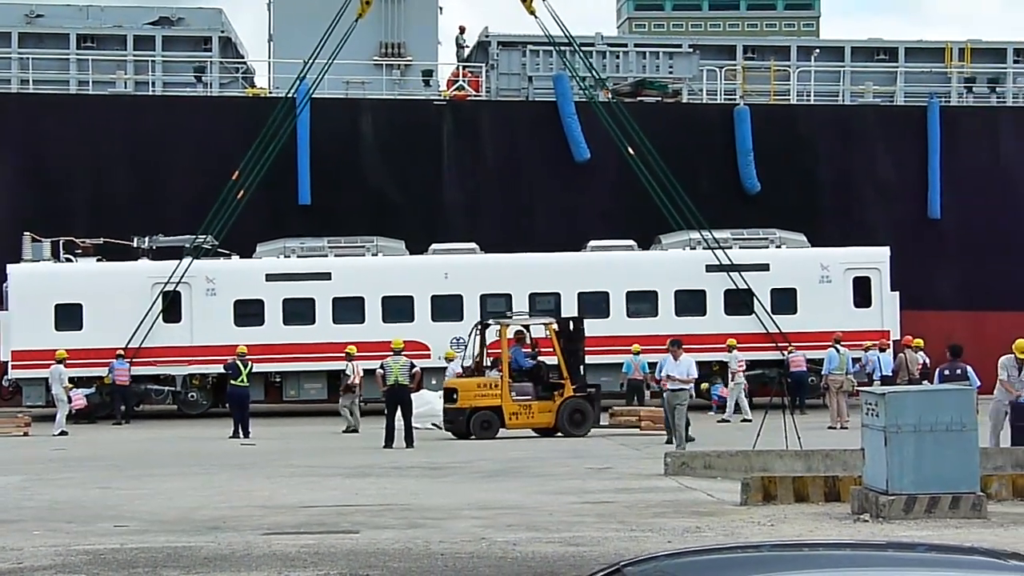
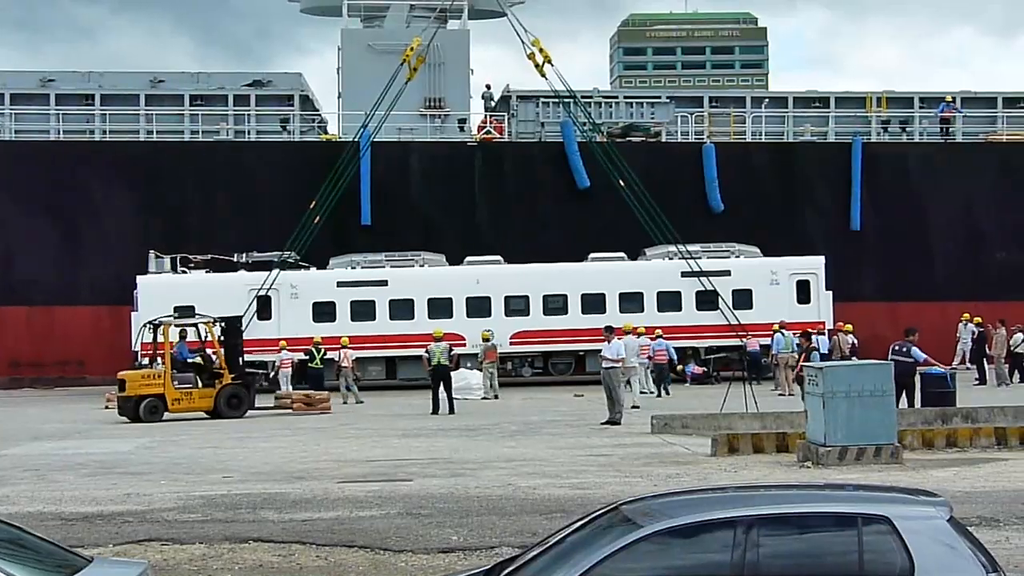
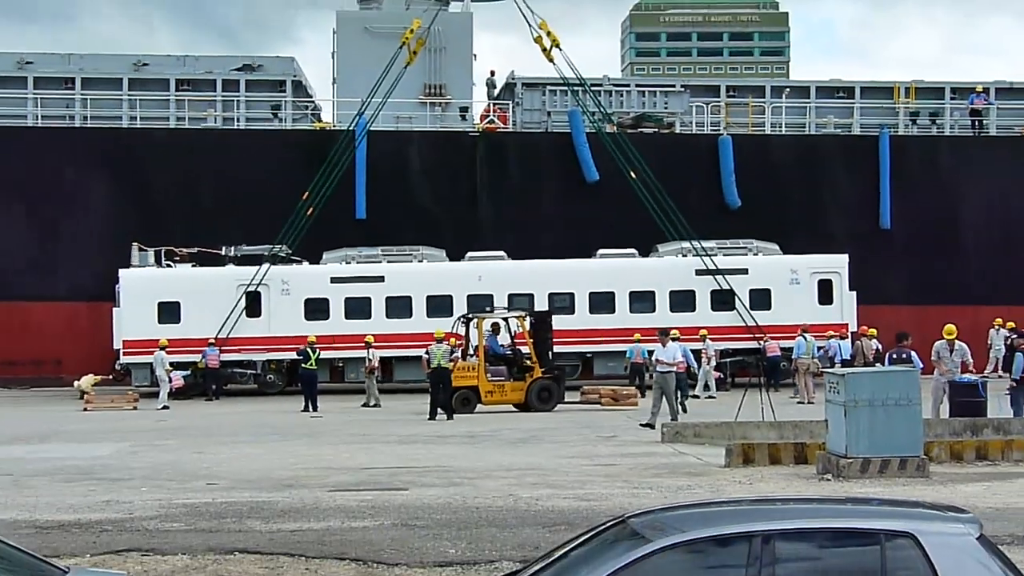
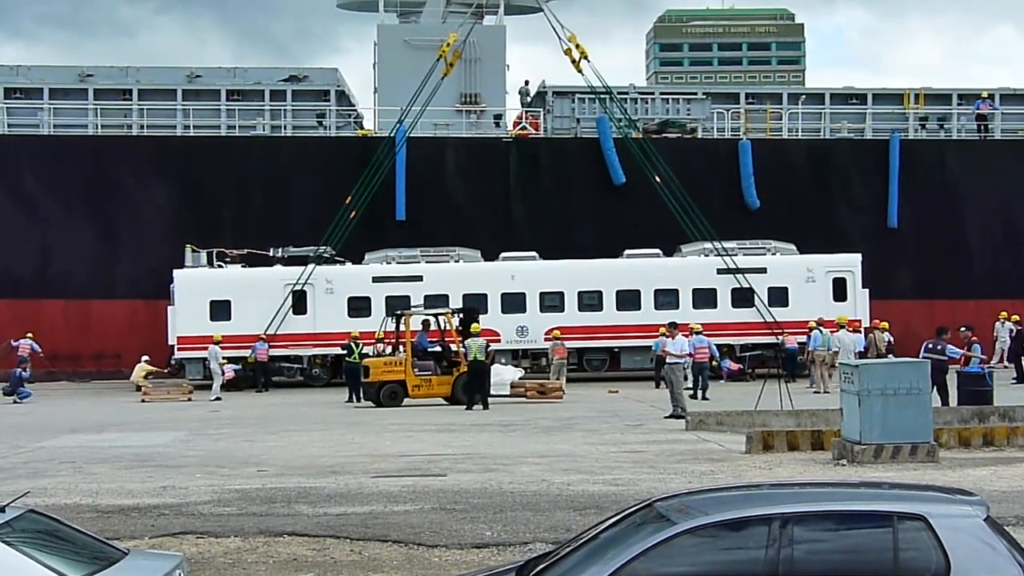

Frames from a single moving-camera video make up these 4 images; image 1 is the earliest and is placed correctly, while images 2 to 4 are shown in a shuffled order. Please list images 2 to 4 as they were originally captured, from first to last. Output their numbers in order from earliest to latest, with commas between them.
3, 4, 2
